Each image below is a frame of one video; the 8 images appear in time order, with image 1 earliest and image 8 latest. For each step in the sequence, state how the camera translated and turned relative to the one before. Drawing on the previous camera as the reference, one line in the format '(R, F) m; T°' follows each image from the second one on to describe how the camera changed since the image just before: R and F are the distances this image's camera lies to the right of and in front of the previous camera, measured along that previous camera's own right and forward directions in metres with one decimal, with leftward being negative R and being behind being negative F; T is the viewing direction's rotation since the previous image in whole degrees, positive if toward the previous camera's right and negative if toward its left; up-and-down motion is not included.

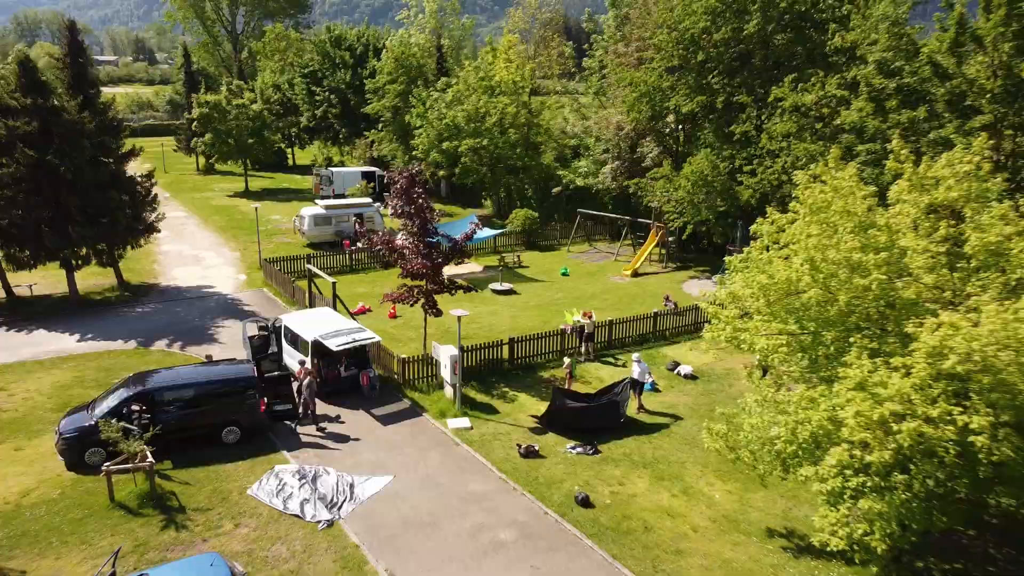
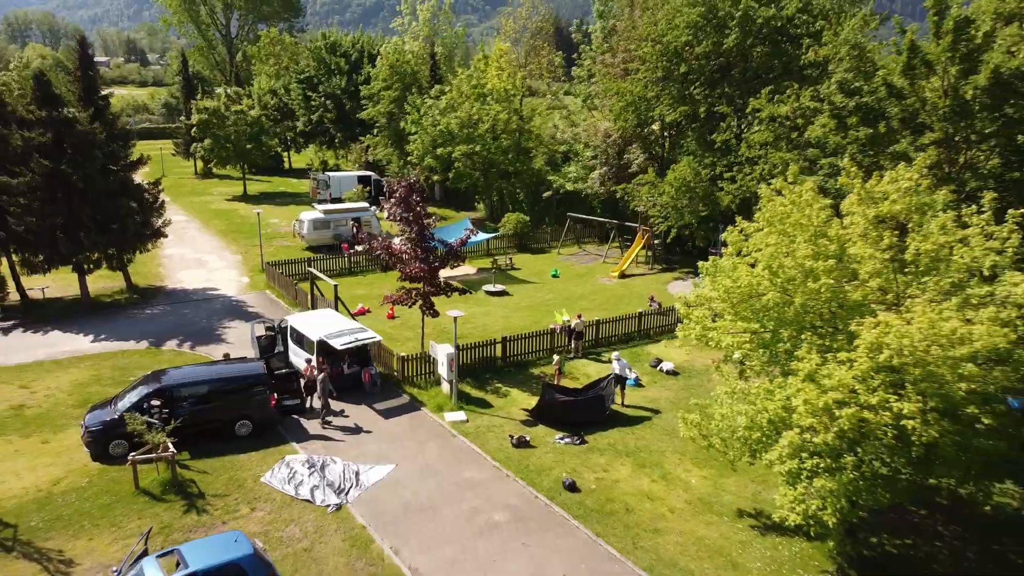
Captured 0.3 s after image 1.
(0.0, -1.0) m; +1°
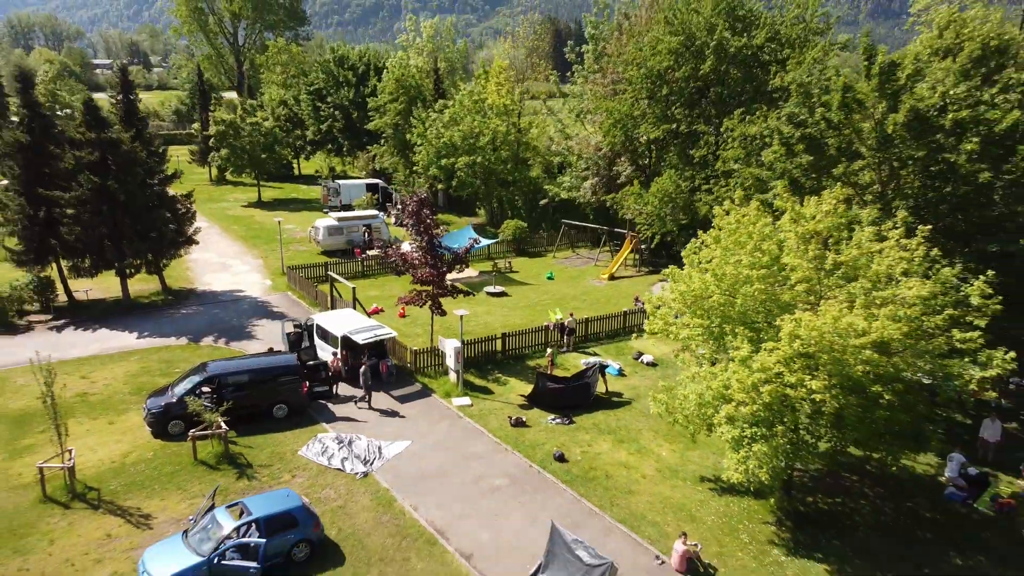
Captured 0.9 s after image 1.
(0.0, -2.3) m; 0°
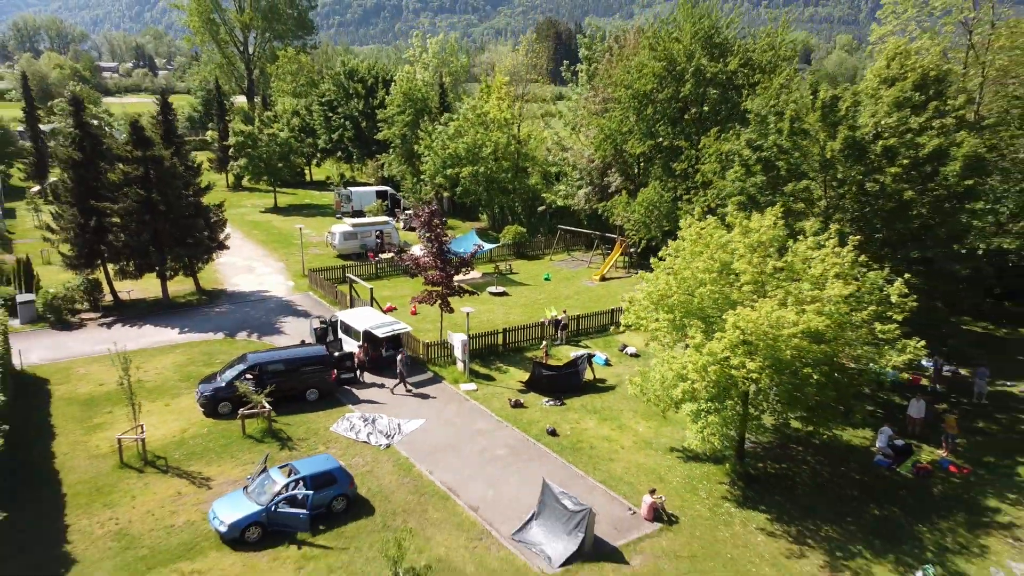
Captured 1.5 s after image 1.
(0.0, -2.6) m; 0°
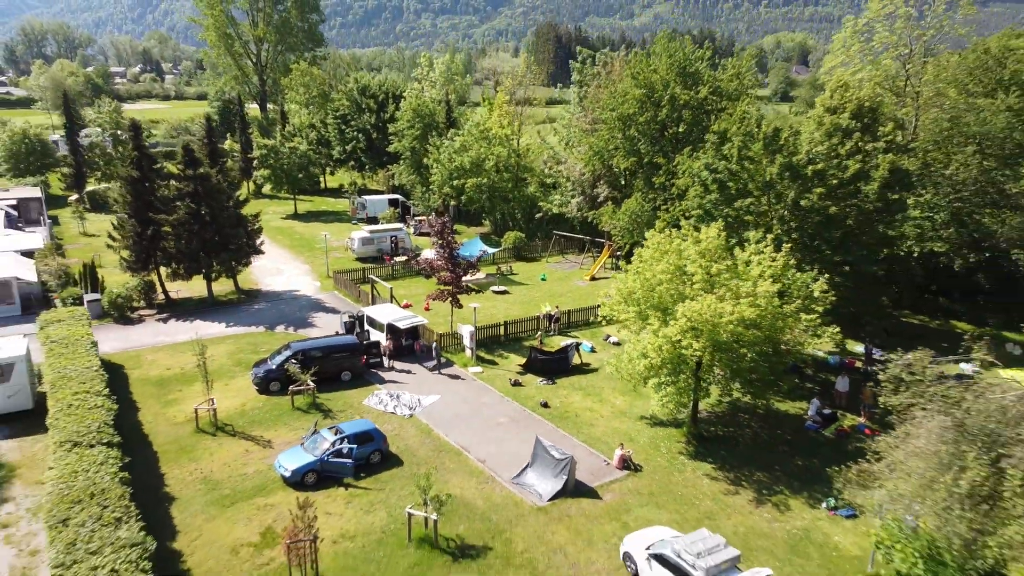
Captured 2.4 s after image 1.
(+0.1, -3.8) m; 0°
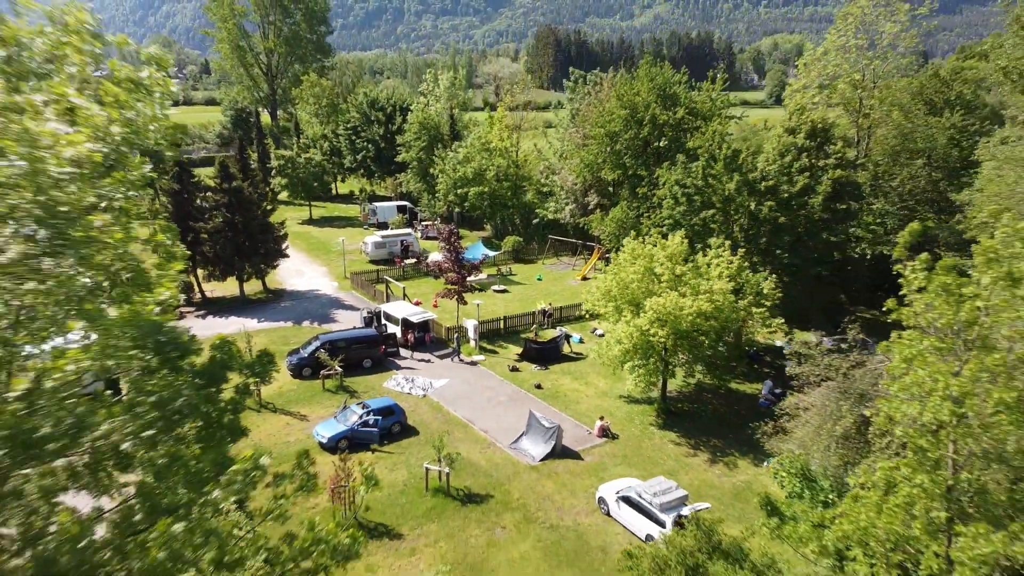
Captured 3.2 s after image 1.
(+0.1, -3.6) m; 0°
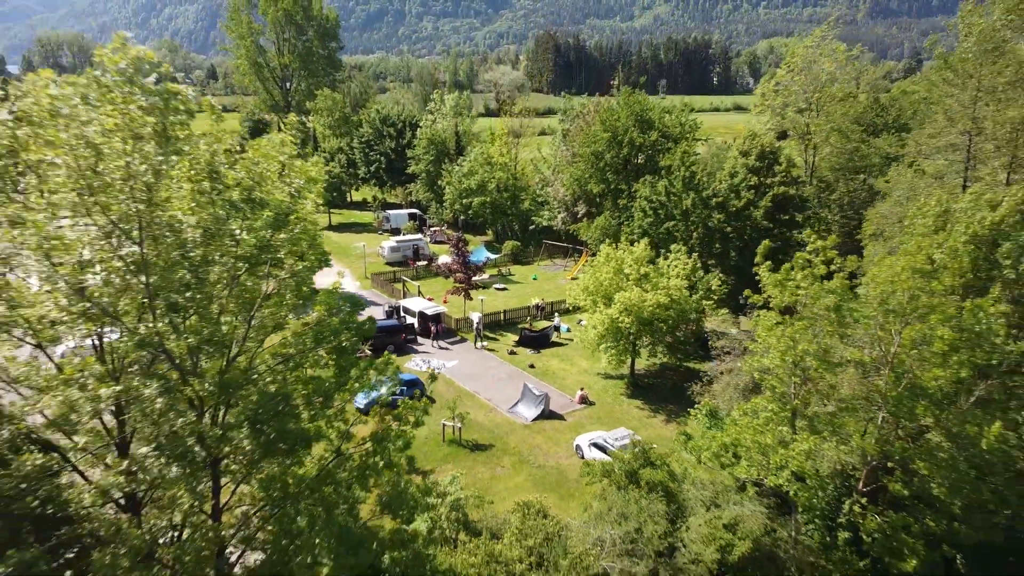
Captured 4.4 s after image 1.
(+0.1, -5.5) m; 0°
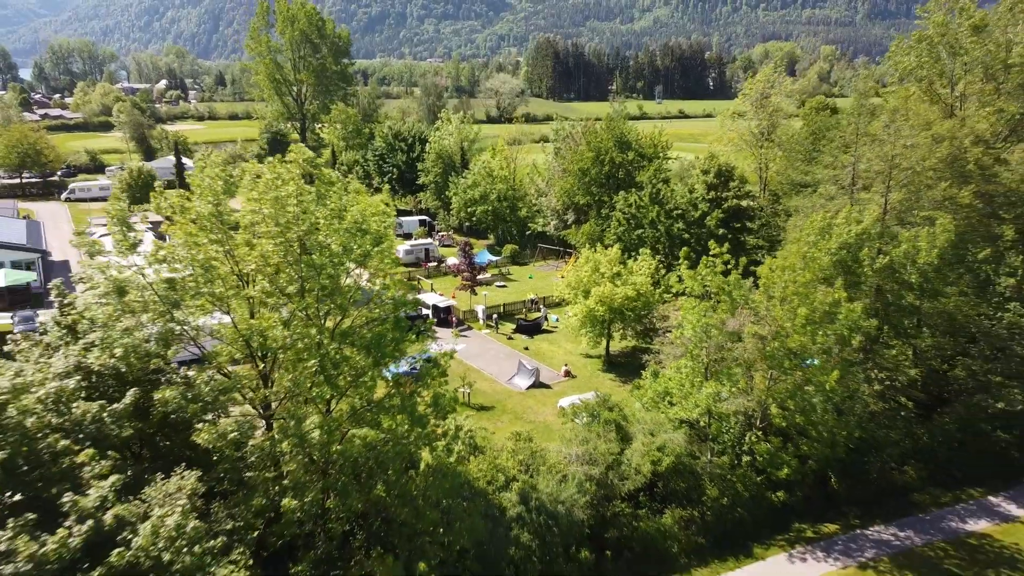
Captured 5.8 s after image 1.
(+0.2, -6.6) m; 0°
